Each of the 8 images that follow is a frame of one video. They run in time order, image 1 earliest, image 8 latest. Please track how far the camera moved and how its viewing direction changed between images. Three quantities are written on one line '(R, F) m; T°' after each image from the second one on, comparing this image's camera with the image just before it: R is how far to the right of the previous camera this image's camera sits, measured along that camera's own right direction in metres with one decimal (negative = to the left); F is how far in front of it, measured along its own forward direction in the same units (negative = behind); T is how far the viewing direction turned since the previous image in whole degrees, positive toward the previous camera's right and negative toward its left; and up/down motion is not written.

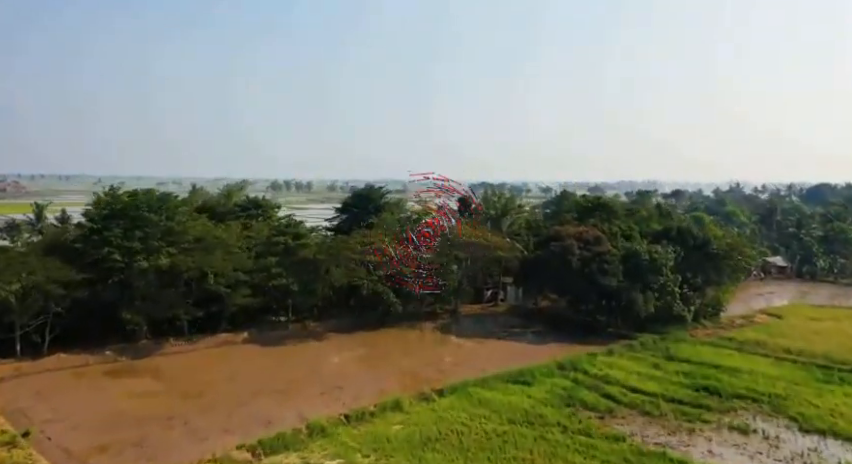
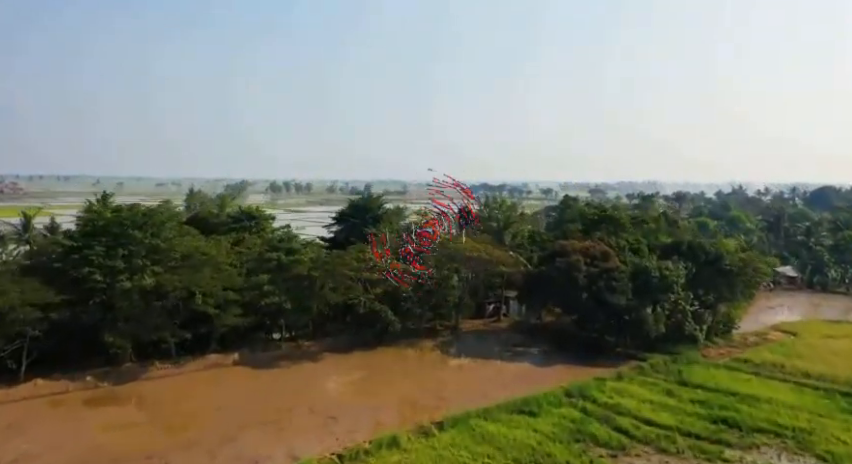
(0.0, +1.0) m; 0°
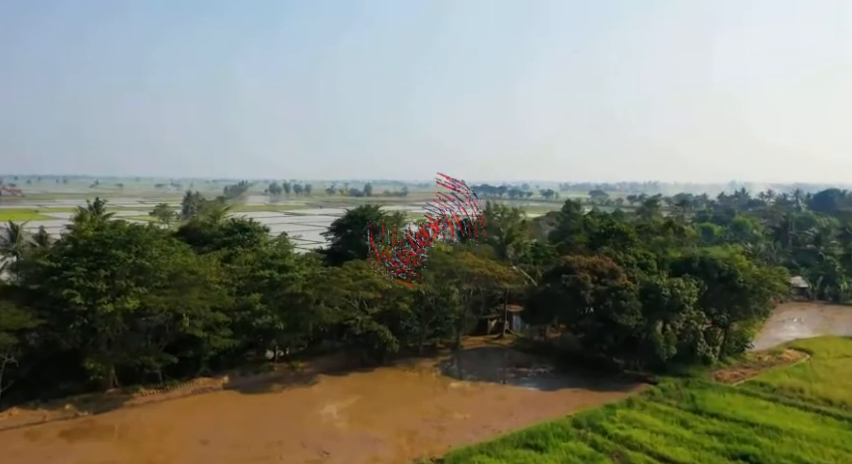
(0.0, +1.0) m; 0°
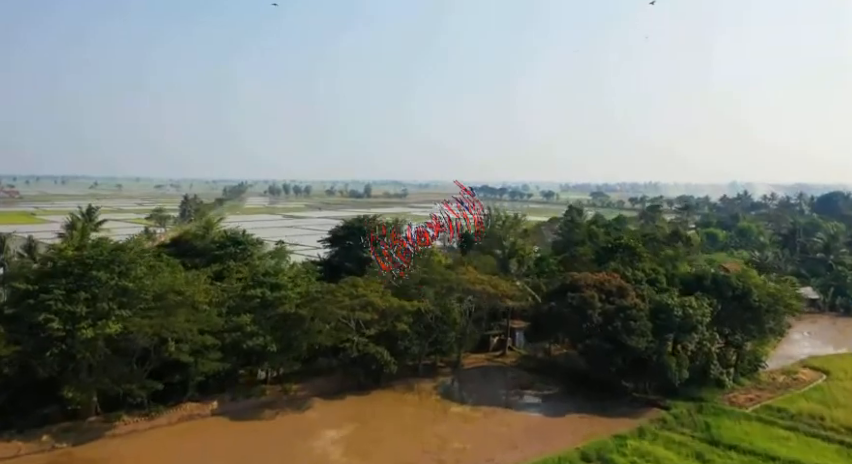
(0.0, +1.0) m; 0°
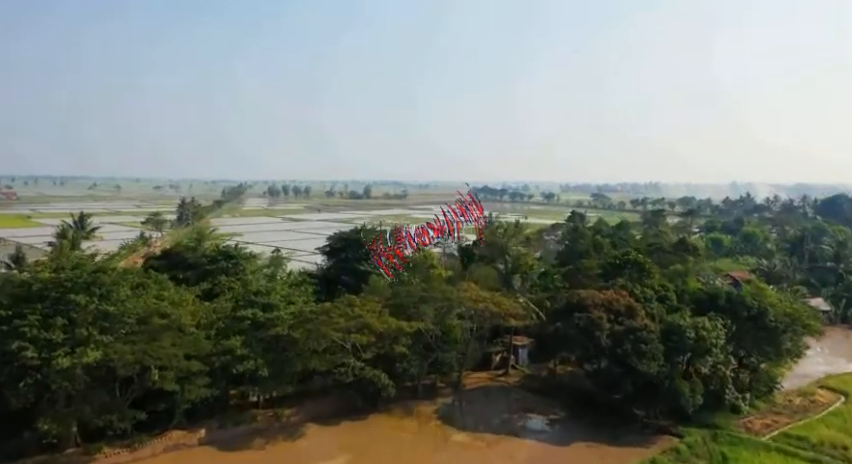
(0.0, +1.0) m; 0°
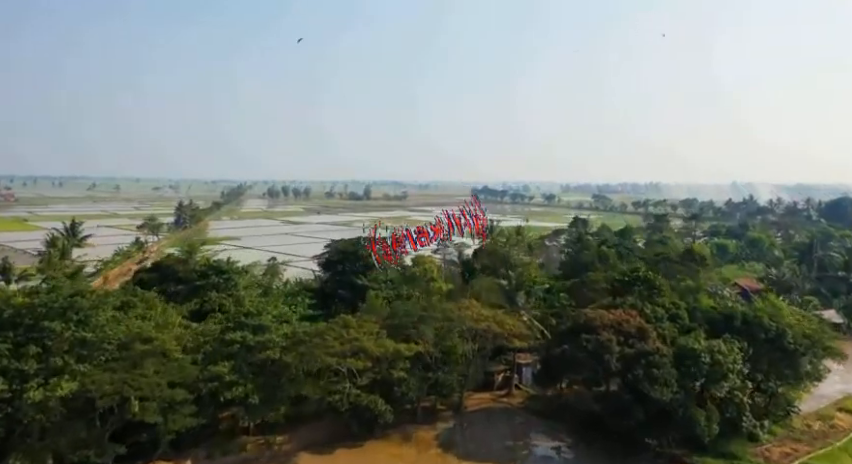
(0.0, +1.0) m; 0°
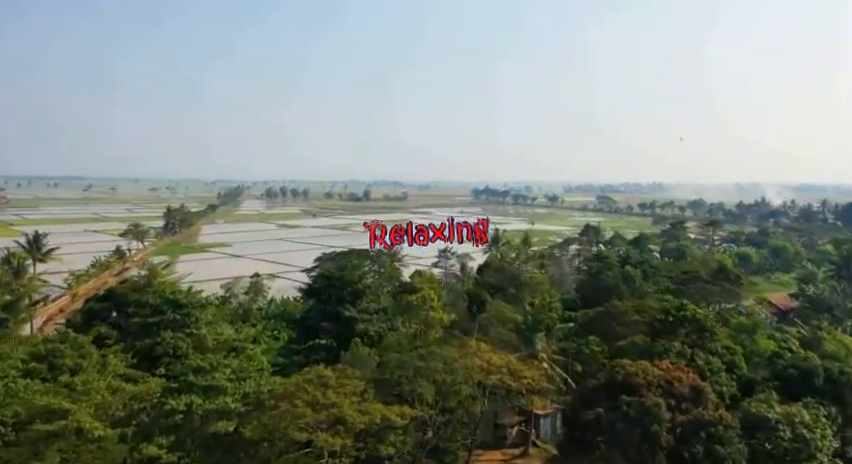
(+0.1, +3.8) m; 0°
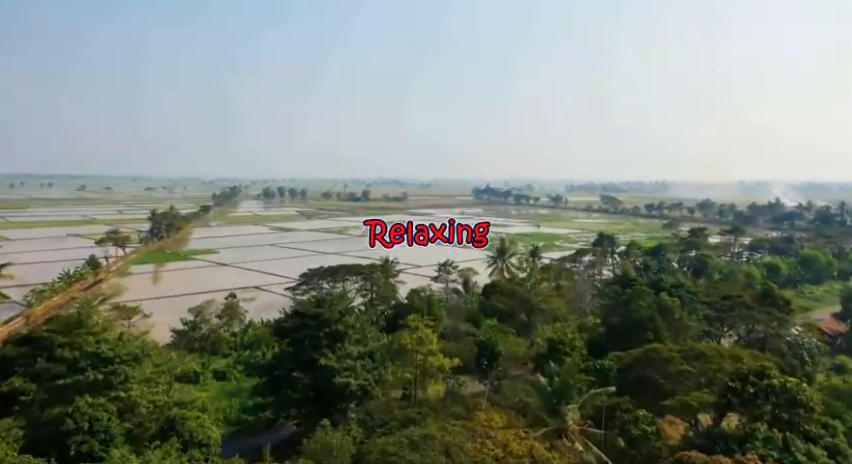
(+0.1, +4.3) m; 0°
